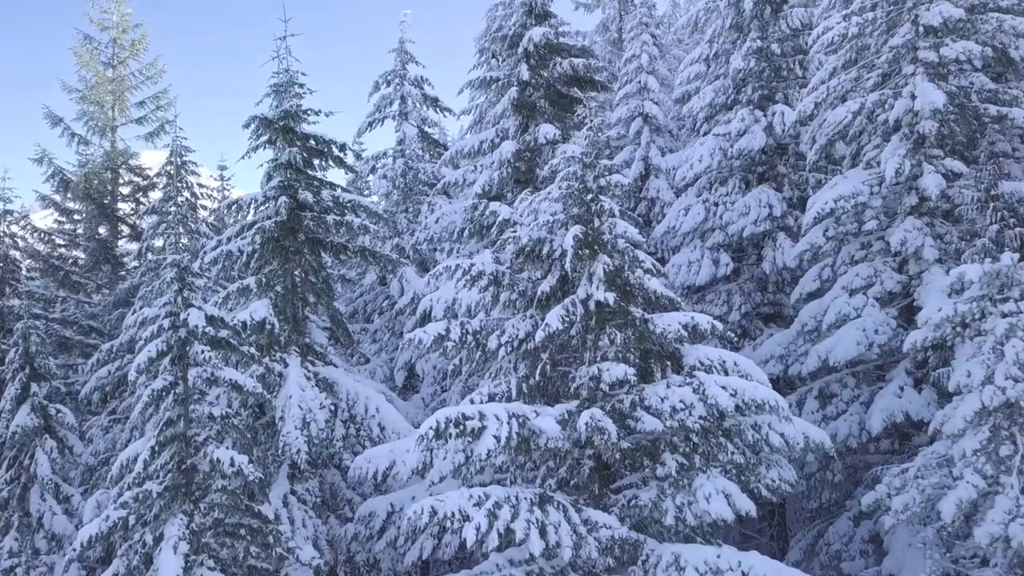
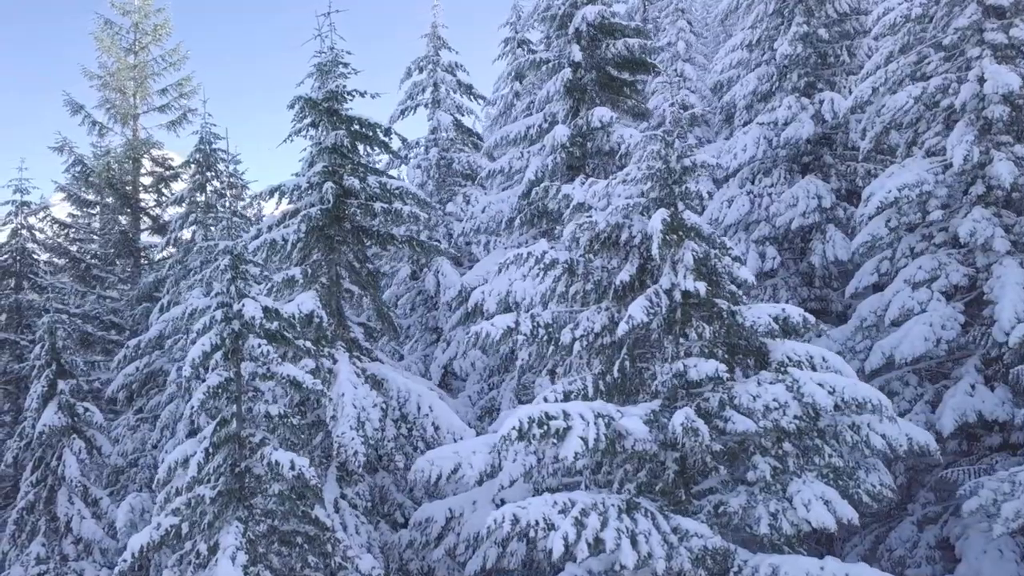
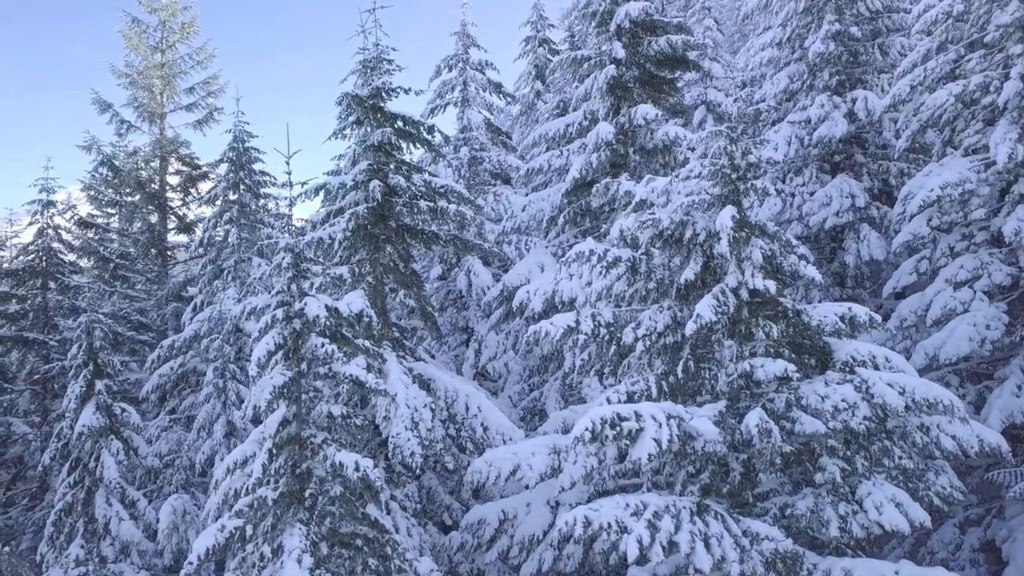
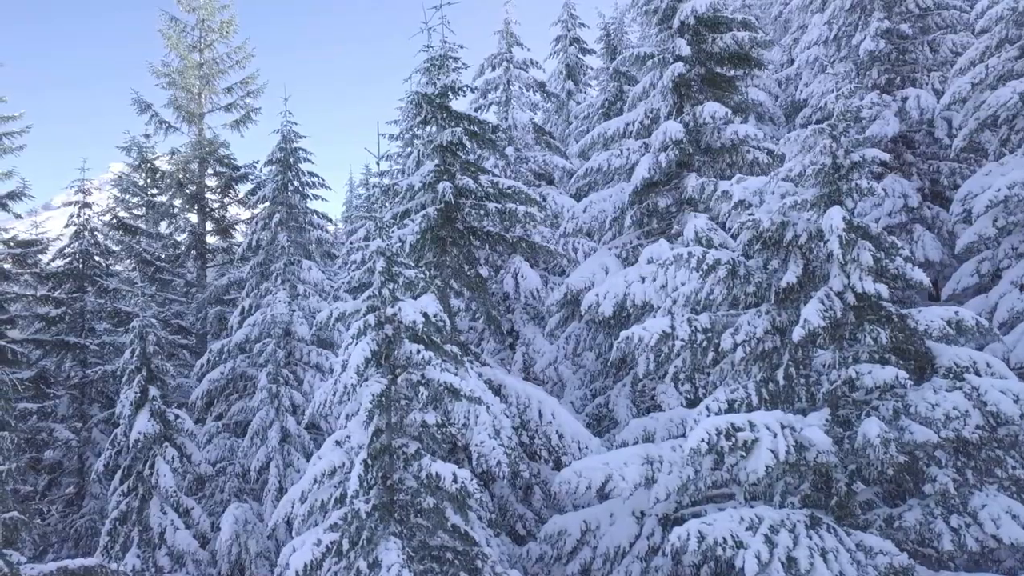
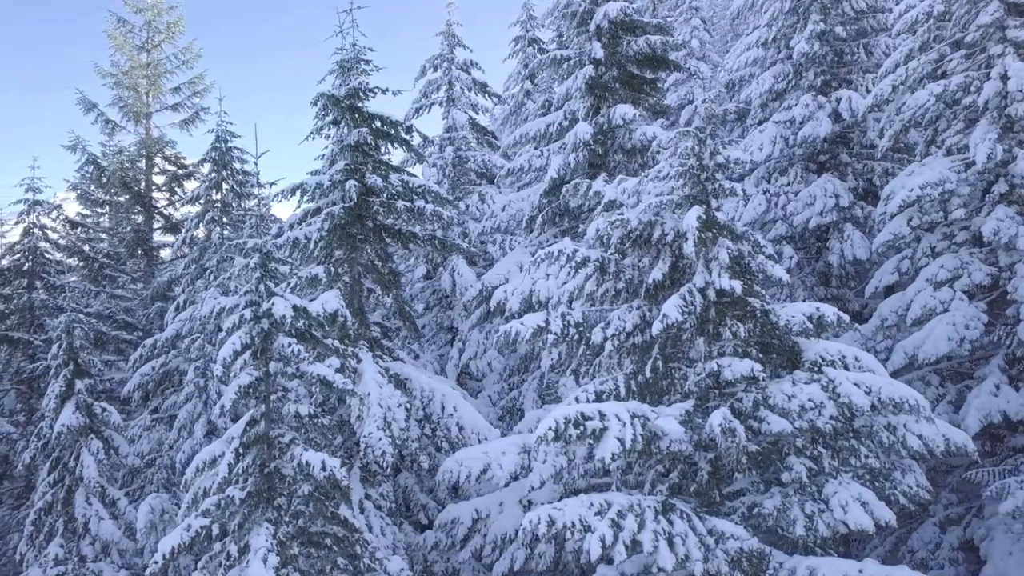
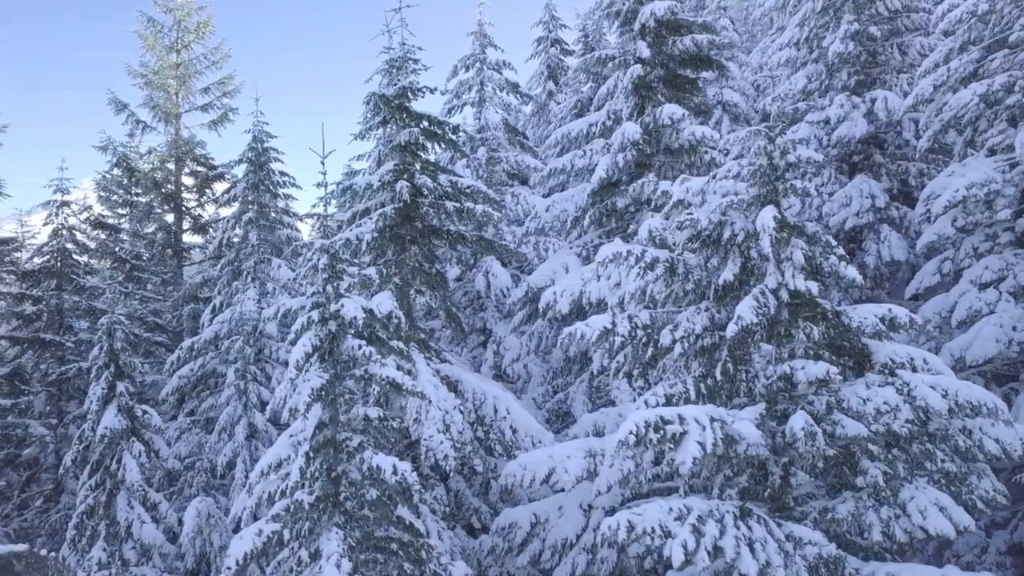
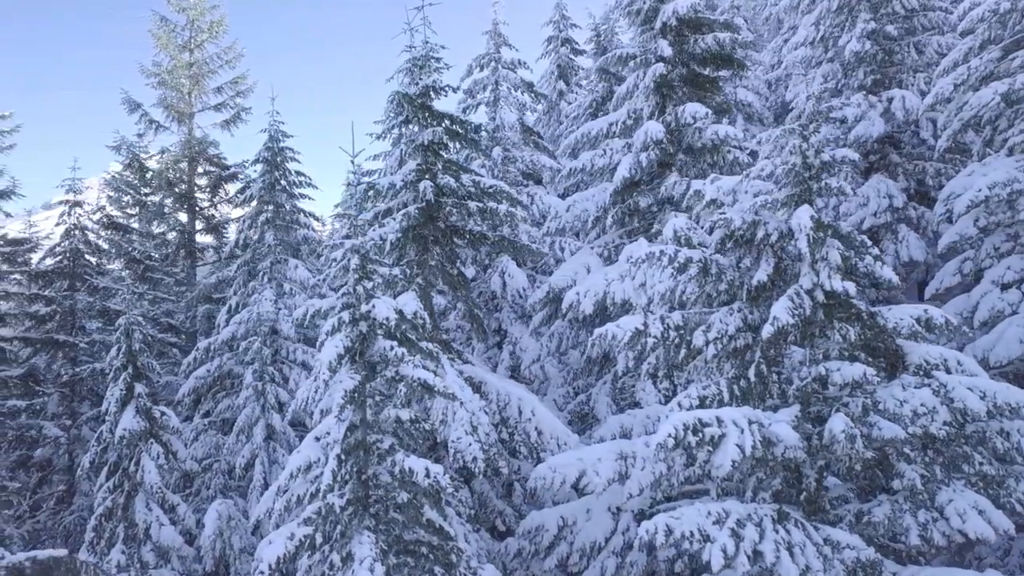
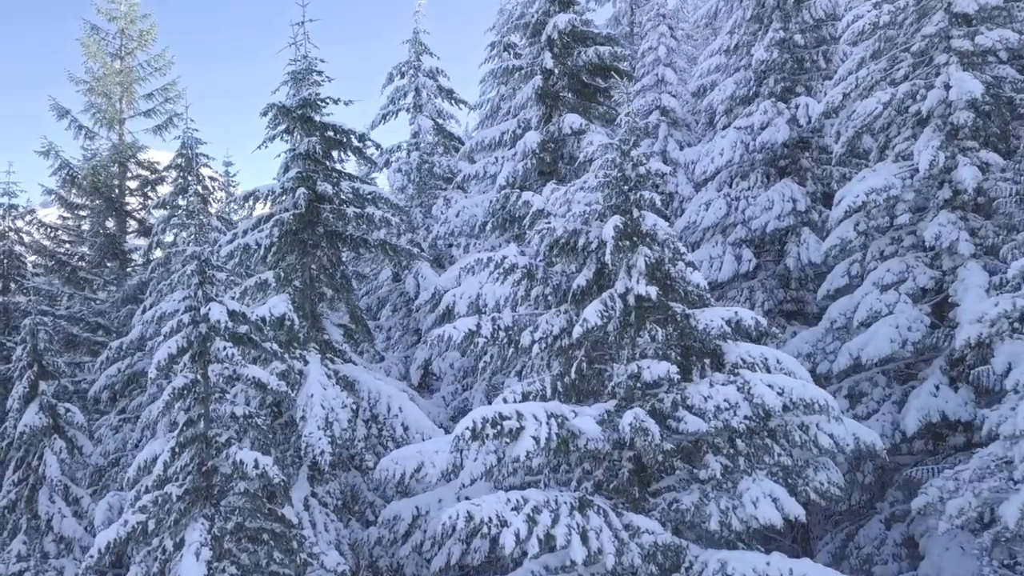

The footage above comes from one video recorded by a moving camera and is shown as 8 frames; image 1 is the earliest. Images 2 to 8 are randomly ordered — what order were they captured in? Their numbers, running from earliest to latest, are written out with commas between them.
8, 2, 5, 3, 6, 7, 4
